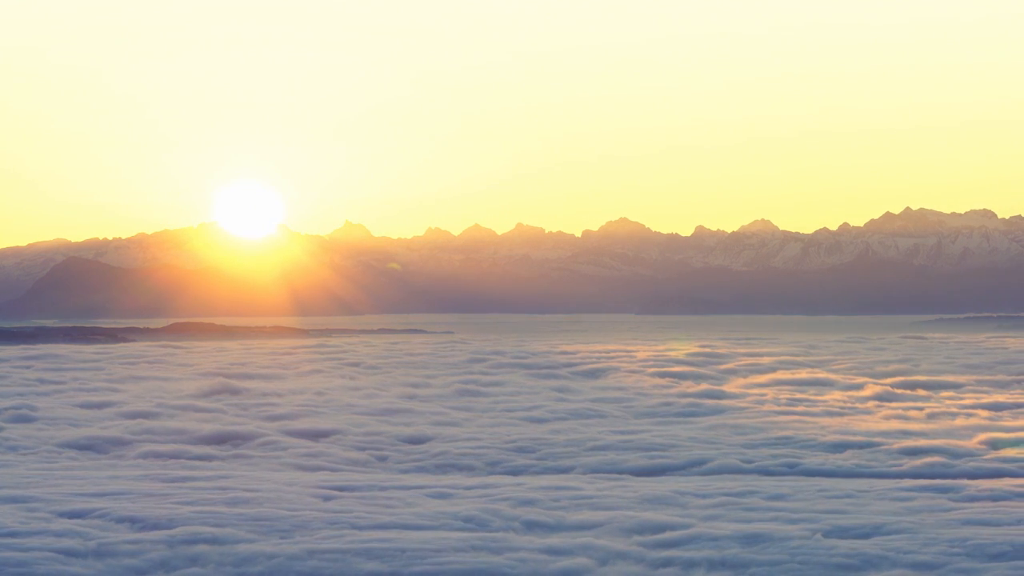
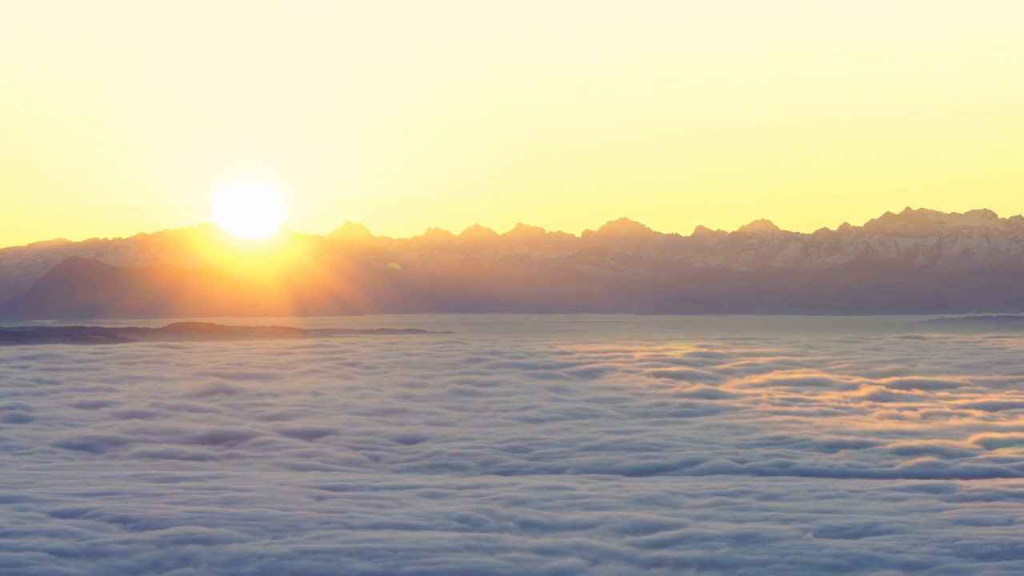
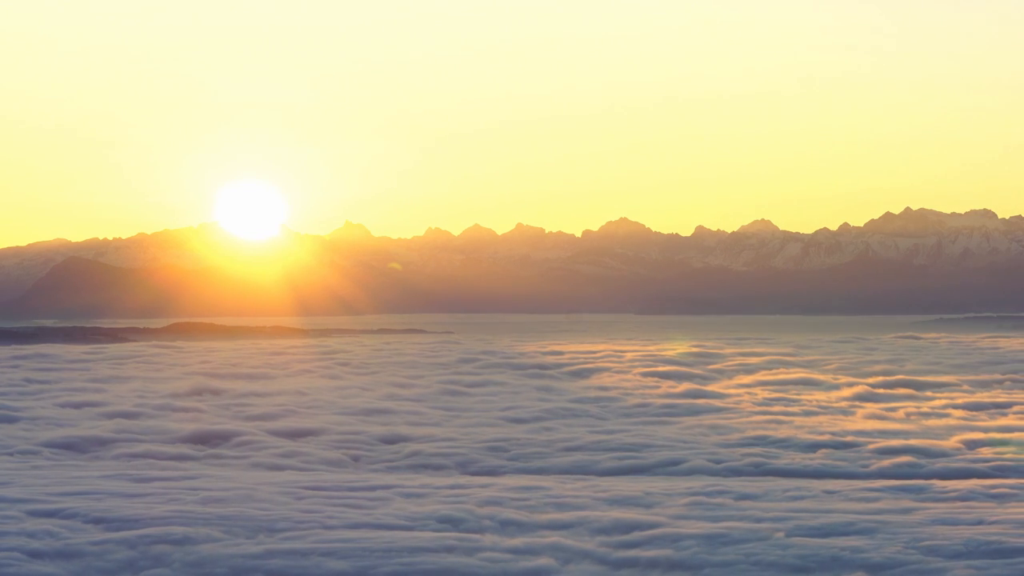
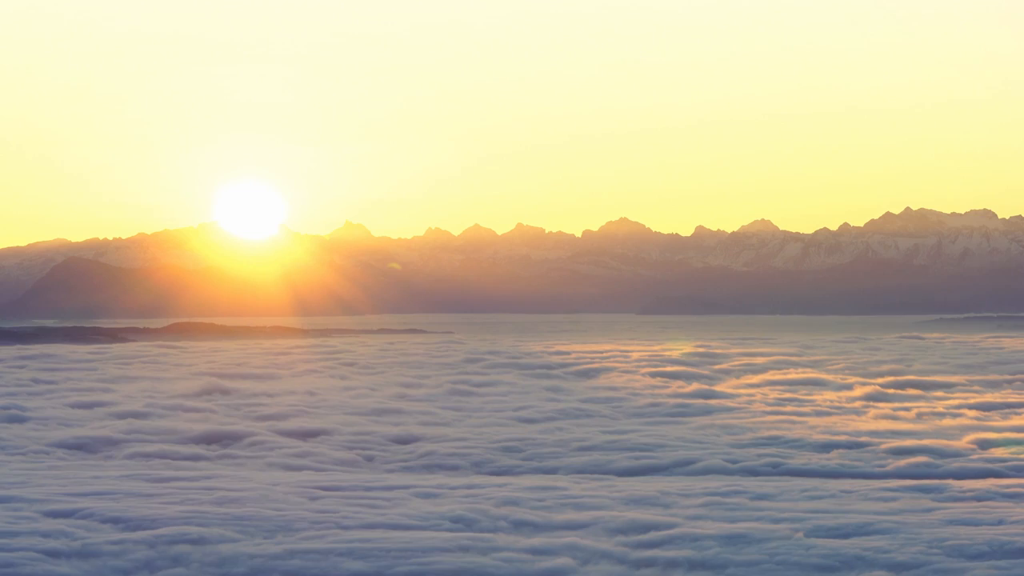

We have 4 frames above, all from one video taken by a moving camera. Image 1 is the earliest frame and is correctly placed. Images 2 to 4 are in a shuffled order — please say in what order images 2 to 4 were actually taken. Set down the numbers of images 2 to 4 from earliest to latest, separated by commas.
2, 4, 3
